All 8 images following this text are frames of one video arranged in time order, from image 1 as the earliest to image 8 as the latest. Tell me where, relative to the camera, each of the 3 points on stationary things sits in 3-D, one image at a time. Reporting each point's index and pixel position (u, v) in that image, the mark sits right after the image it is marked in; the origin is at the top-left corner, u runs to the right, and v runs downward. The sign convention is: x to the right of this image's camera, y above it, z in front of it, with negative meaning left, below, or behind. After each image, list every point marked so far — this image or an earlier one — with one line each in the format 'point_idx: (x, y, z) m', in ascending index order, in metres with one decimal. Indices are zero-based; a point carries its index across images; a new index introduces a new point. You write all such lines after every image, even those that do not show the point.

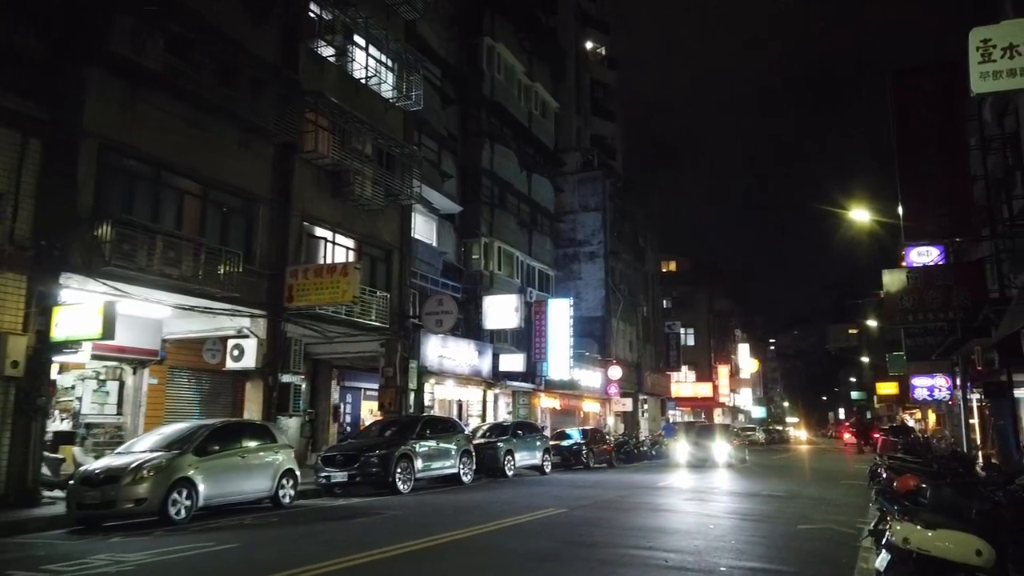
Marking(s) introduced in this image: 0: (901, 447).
0: (+10.0, -4.1, +18.7) m
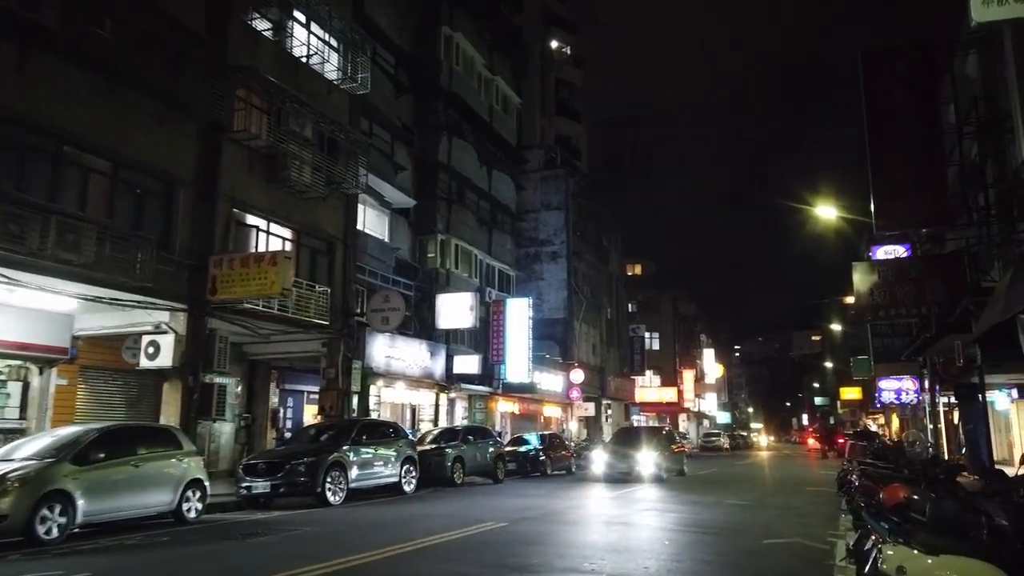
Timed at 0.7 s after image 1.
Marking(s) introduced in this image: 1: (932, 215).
0: (+8.7, -4.0, +17.8) m
1: (+8.3, +1.5, +14.3) m
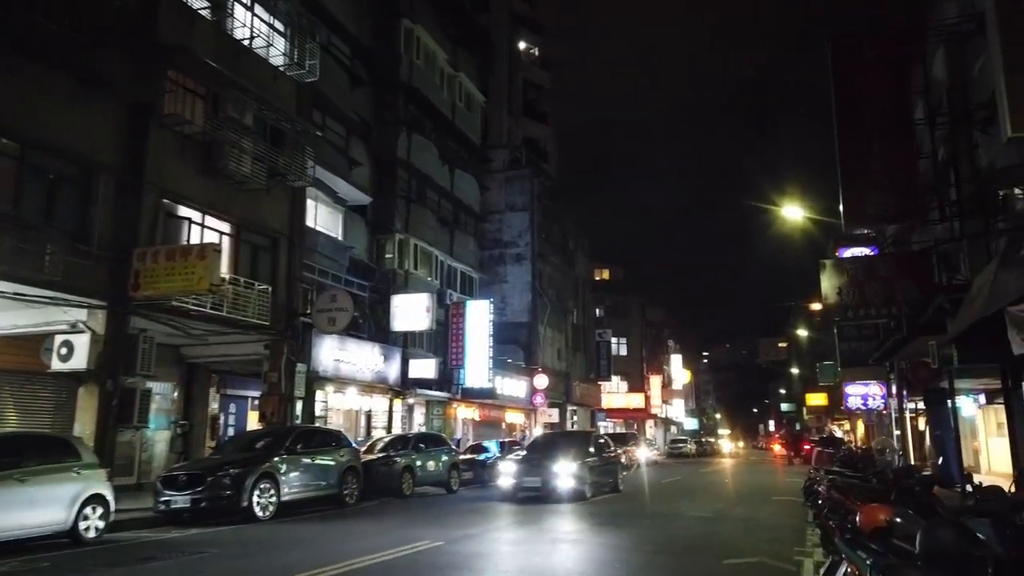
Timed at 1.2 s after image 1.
0: (+7.6, -4.0, +17.1) m
1: (+7.3, +1.5, +13.6) m
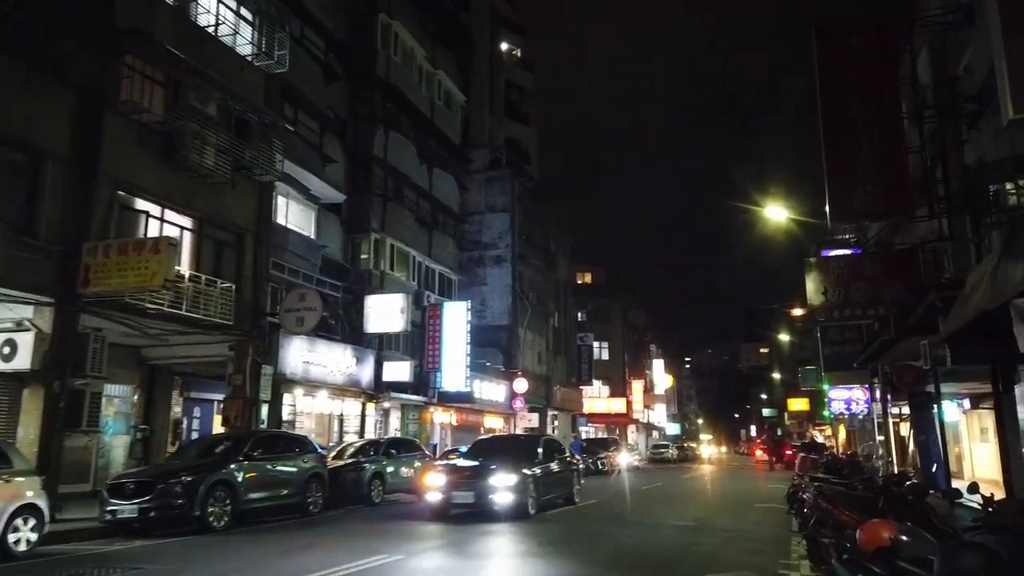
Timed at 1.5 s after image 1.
0: (+7.0, -4.0, +16.6) m
1: (+6.8, +1.5, +13.1) m
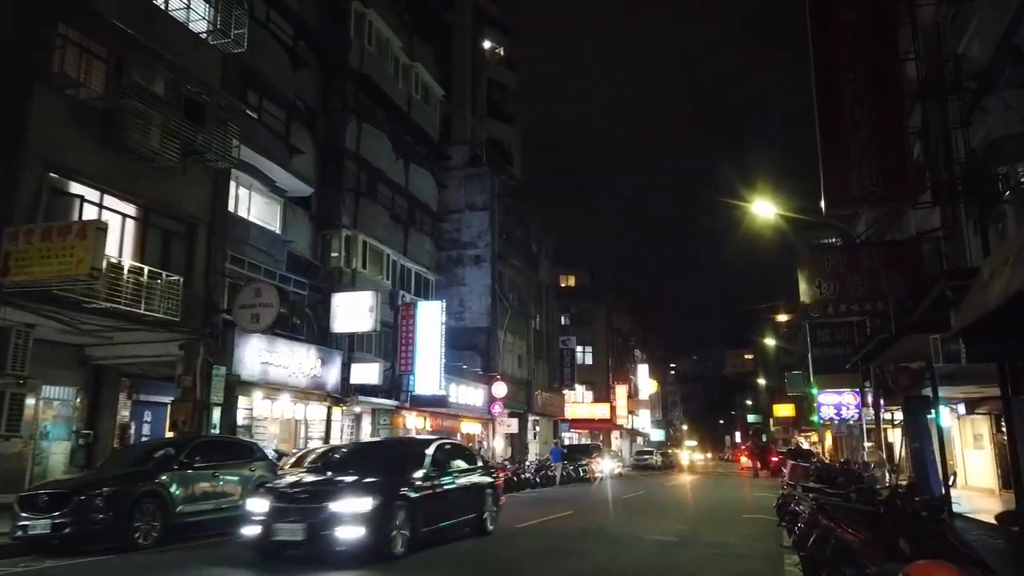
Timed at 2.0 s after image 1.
0: (+6.4, -4.0, +15.5) m
1: (+6.3, +1.6, +12.1) m
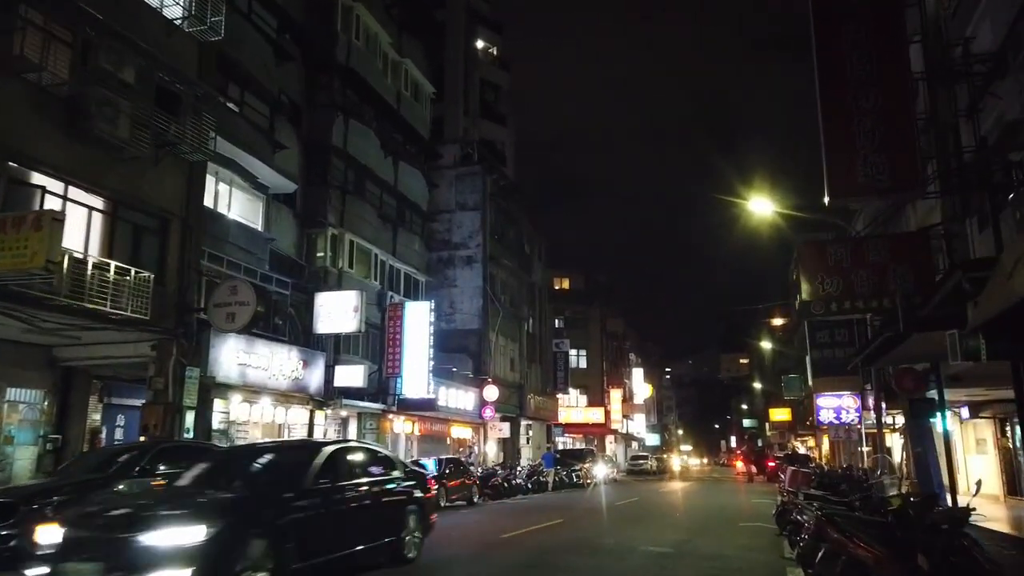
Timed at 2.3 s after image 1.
0: (+6.1, -3.9, +14.8) m
1: (+6.0, +1.7, +11.4) m
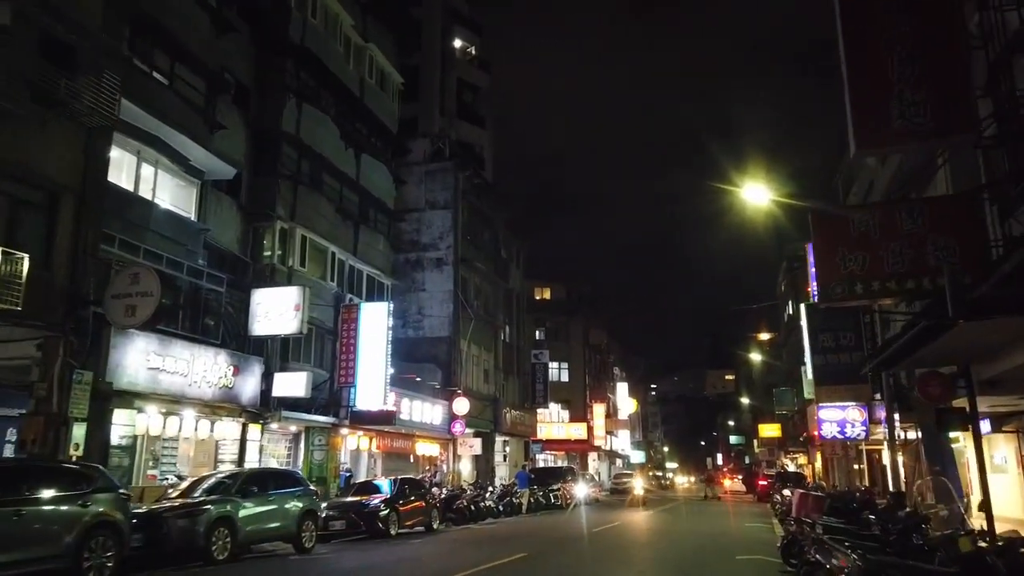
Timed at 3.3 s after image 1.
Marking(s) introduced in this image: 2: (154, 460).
0: (+5.3, -3.7, +12.3) m
1: (+5.3, +2.0, +9.1) m
2: (-8.0, -3.8, +16.2) m
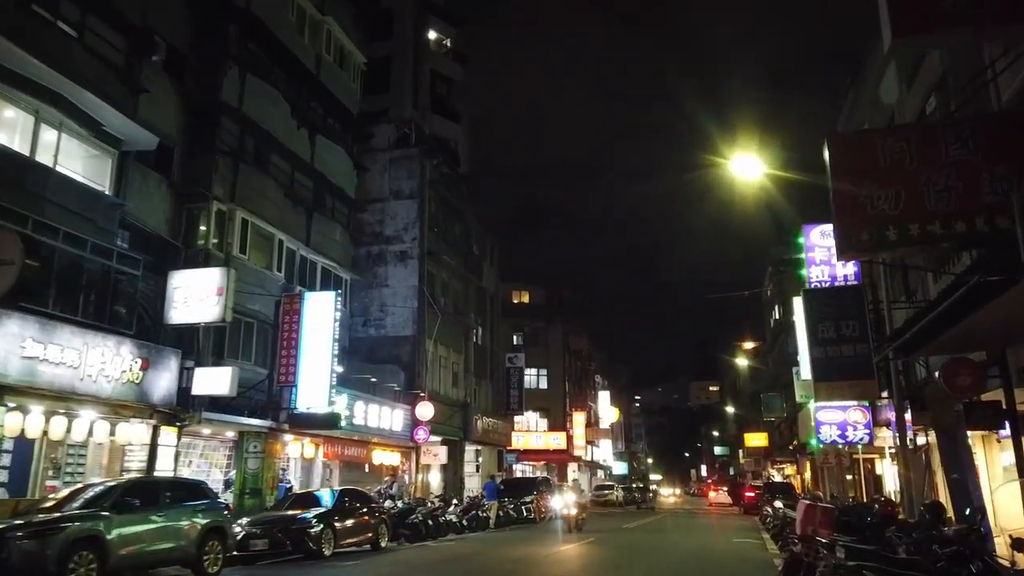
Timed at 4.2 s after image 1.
0: (+4.5, -3.2, +10.0) m
1: (+4.6, +2.5, +6.9) m
2: (-8.9, -3.4, +13.6) m
